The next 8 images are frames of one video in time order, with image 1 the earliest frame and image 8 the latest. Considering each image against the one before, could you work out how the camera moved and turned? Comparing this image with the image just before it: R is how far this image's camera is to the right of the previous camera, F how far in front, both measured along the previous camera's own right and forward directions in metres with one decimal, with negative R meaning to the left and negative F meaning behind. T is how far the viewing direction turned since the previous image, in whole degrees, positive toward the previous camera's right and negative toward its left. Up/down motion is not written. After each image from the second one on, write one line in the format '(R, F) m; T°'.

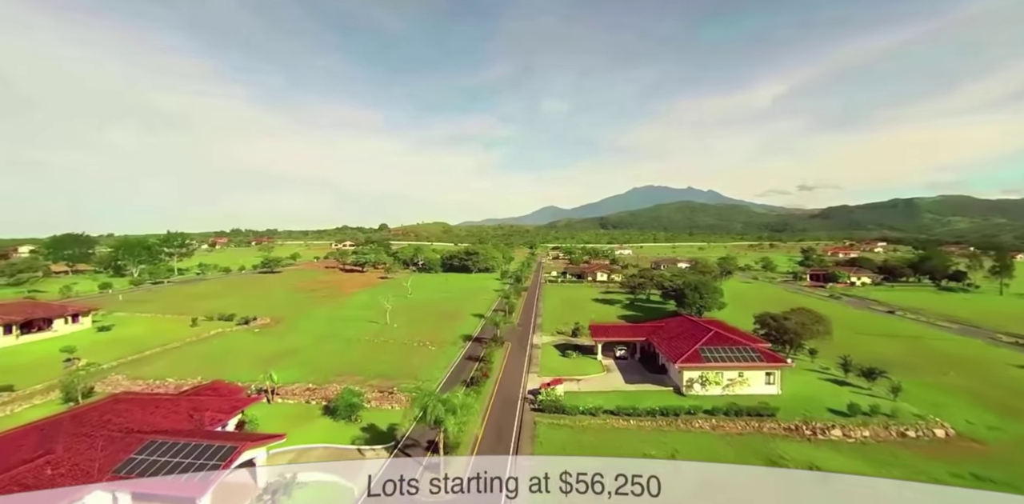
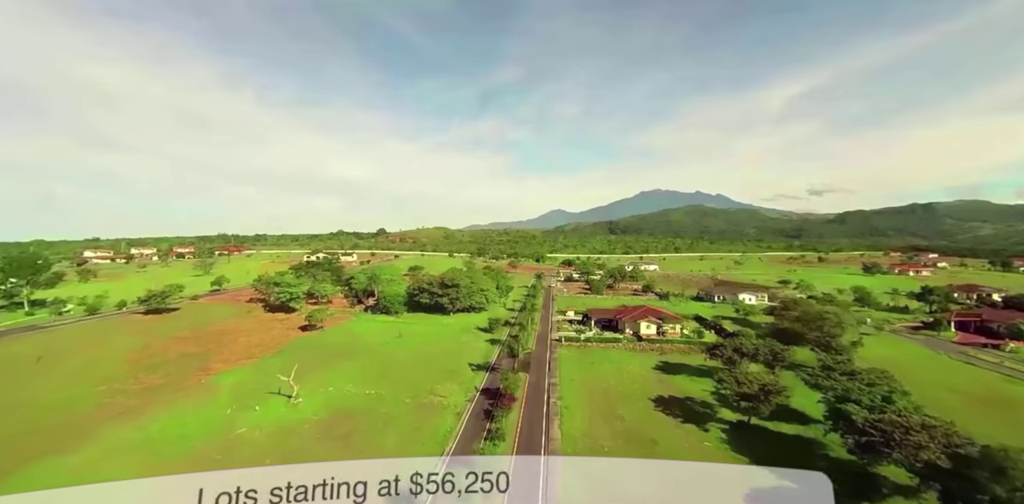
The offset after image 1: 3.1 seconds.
(+1.5, +30.8) m; -1°
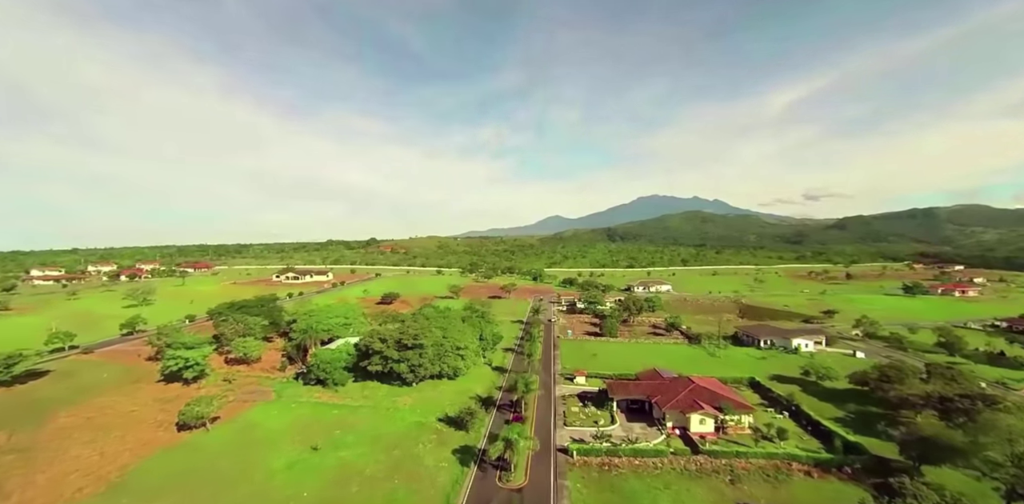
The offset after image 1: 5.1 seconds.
(+1.0, +18.1) m; 0°
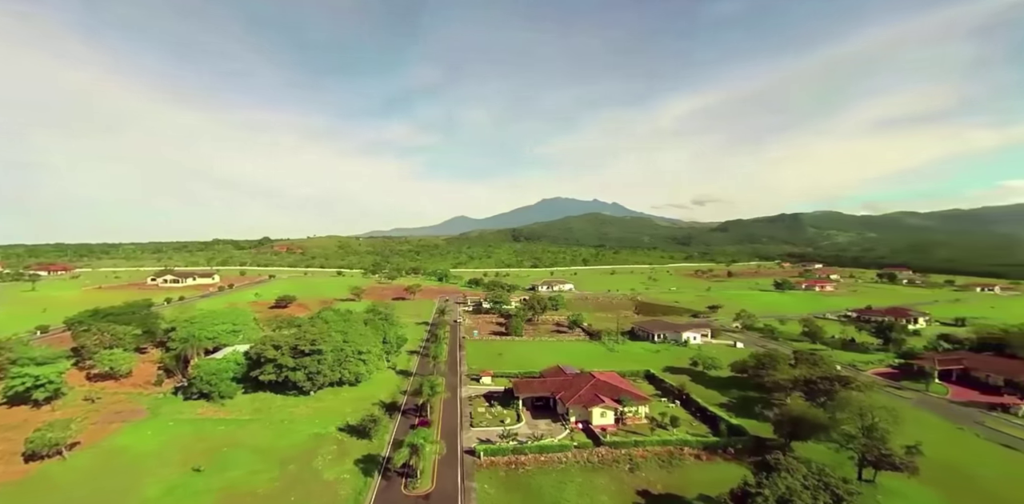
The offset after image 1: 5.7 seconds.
(+1.2, +1.2) m; +10°
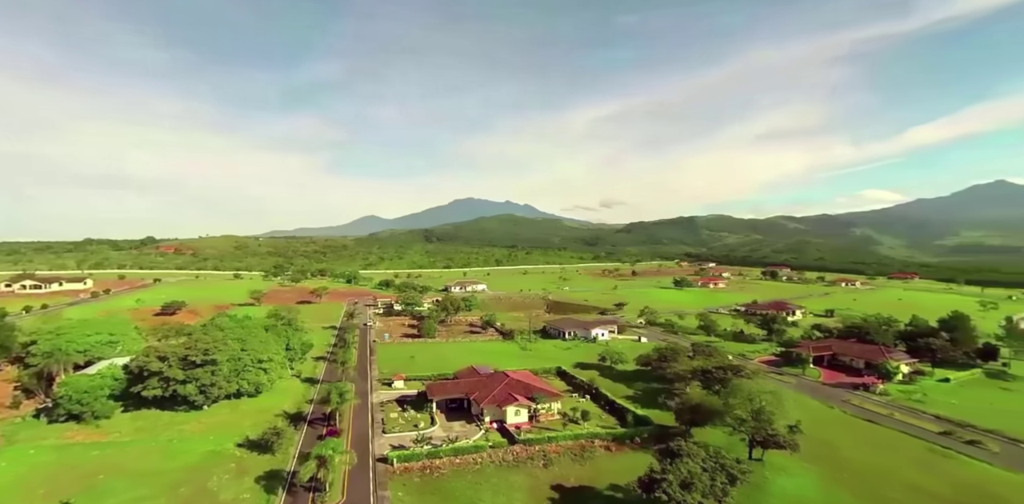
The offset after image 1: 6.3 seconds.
(+1.2, +0.5) m; +9°
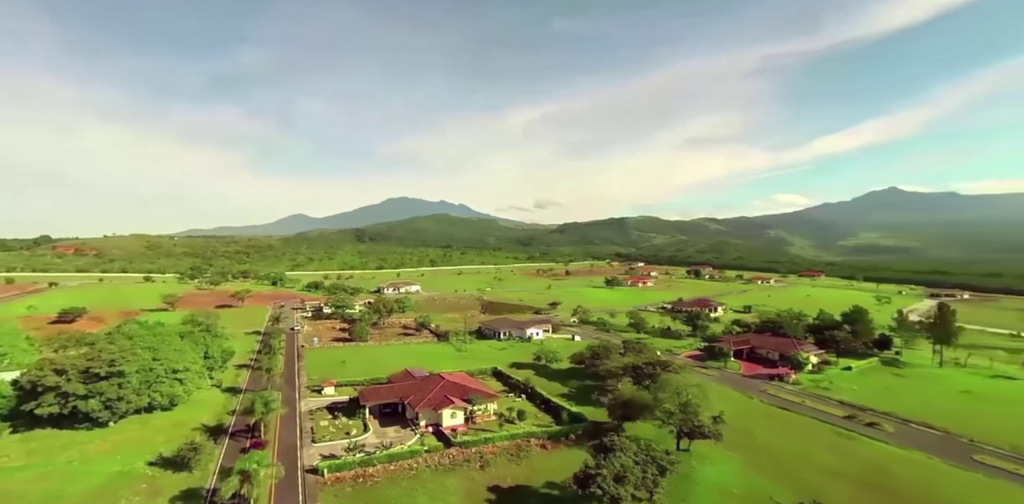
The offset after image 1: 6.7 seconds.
(+1.0, +0.2) m; +7°
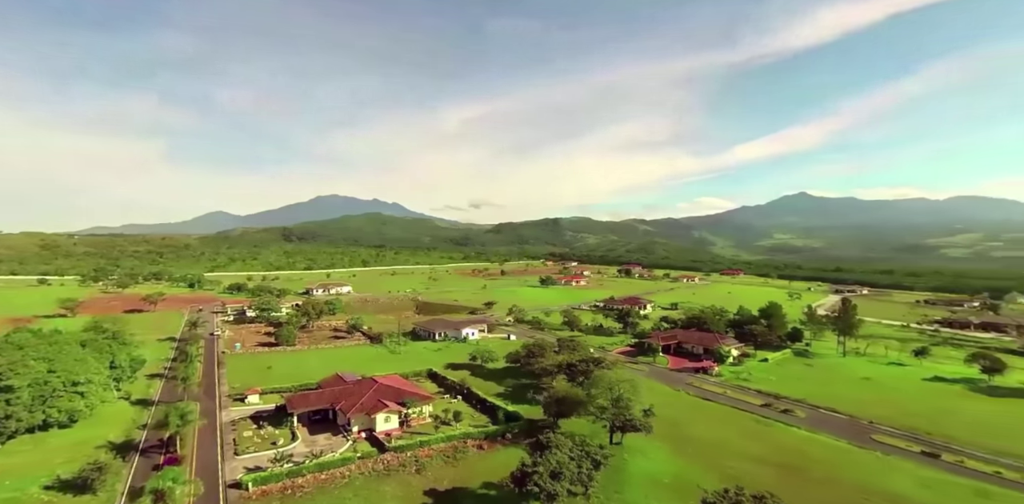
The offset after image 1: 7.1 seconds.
(+1.0, +0.1) m; +6°
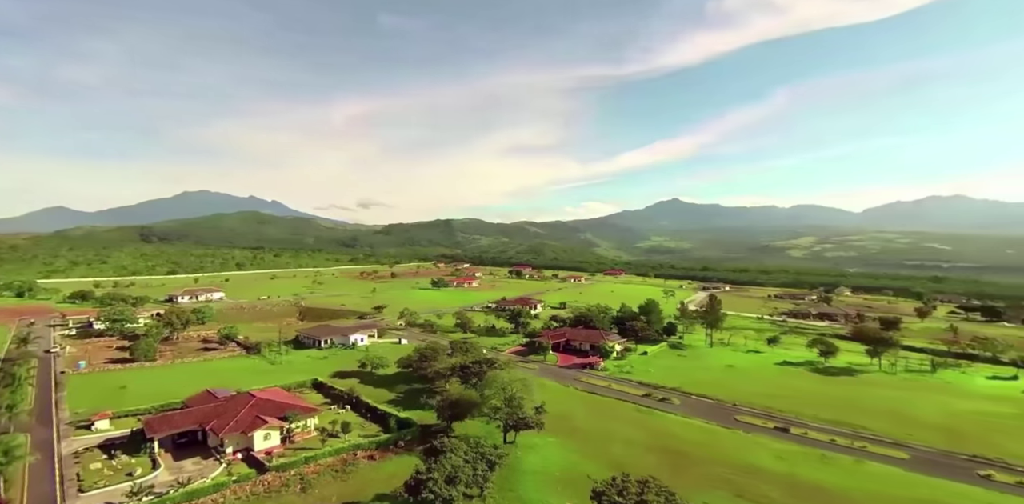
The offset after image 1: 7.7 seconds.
(+1.9, -0.4) m; +10°
